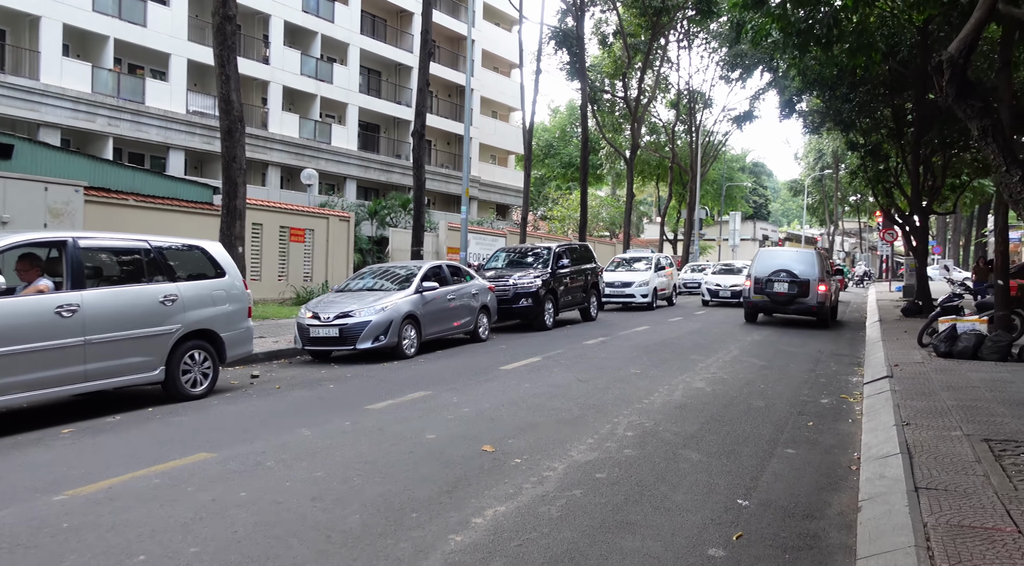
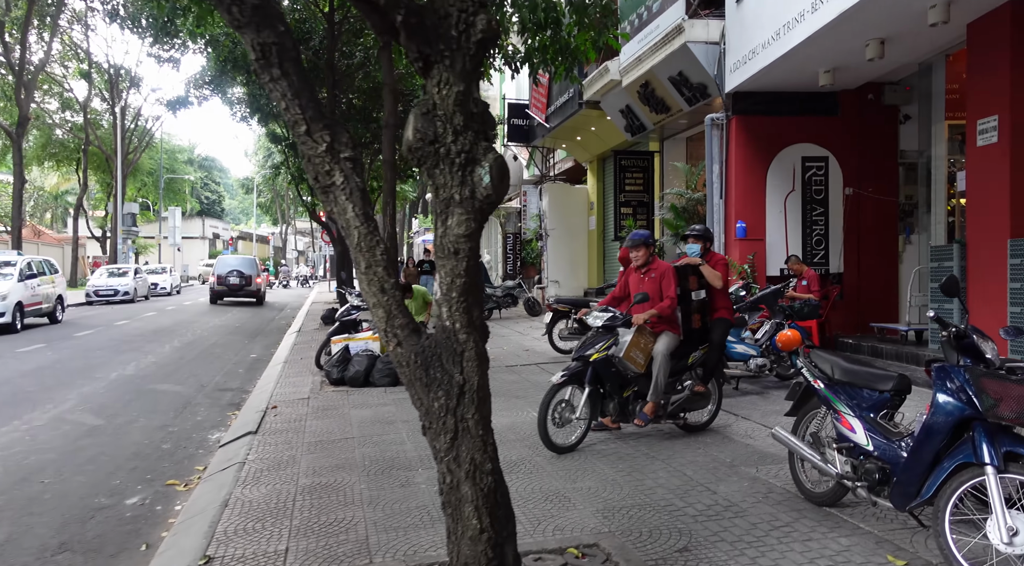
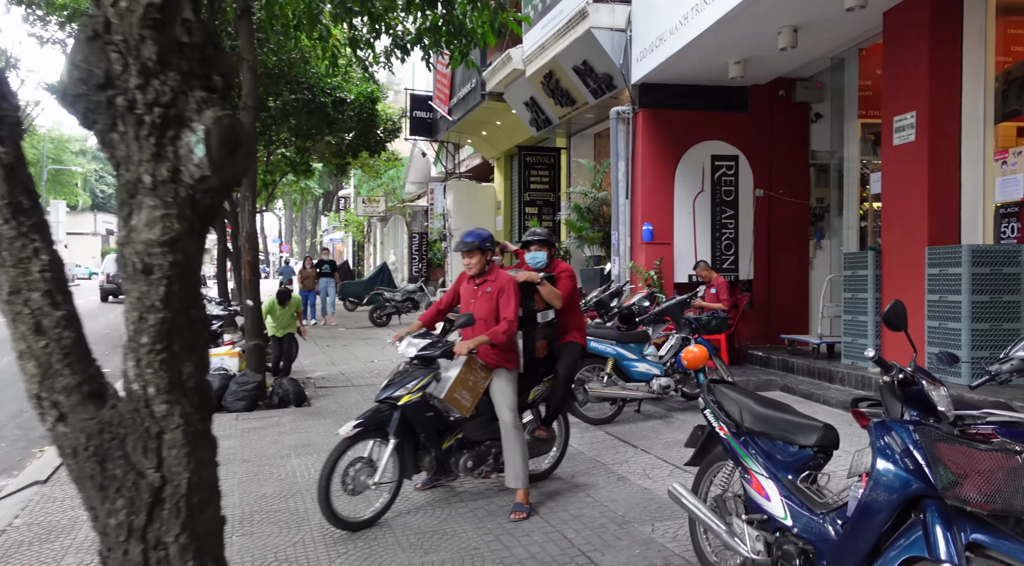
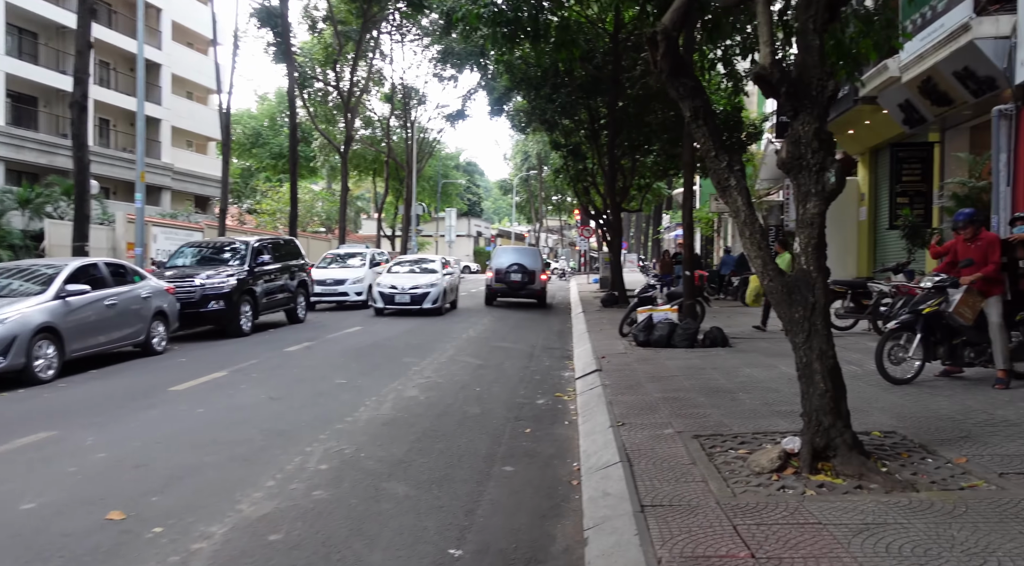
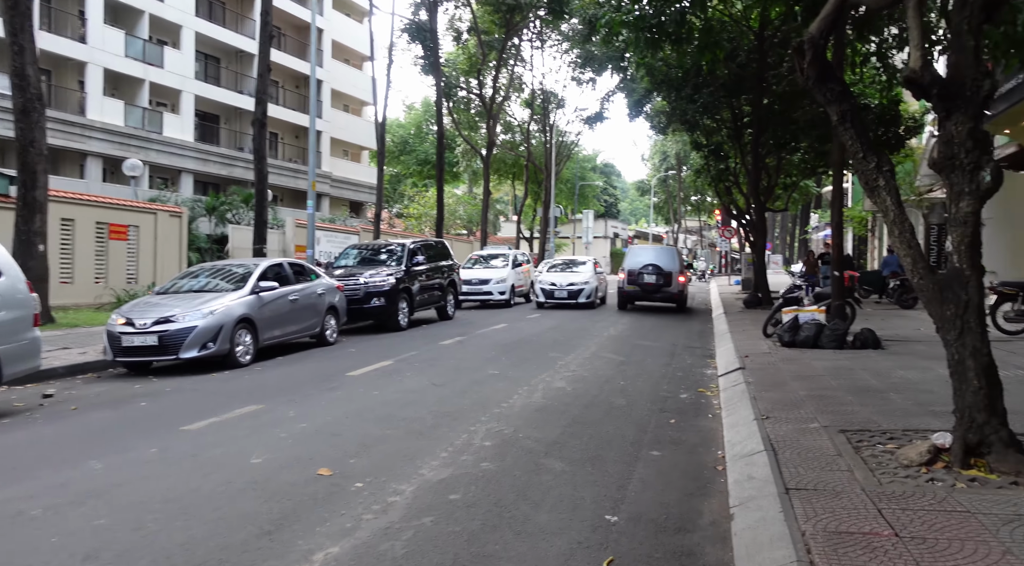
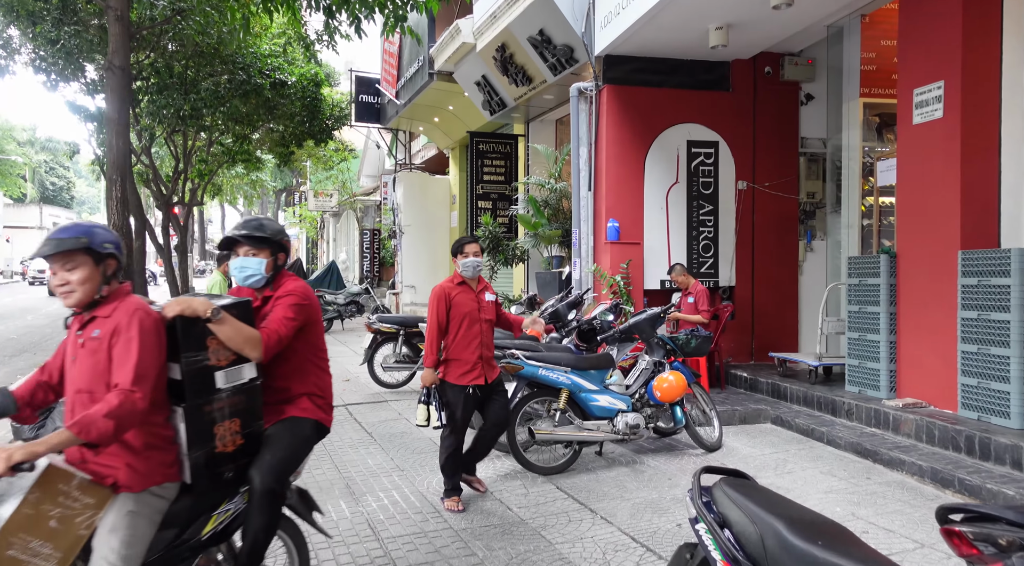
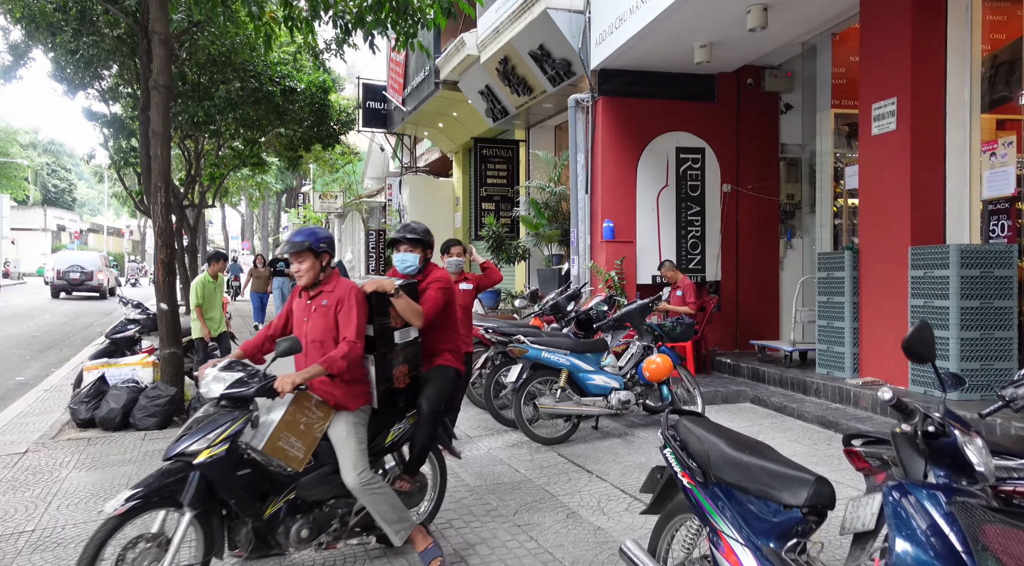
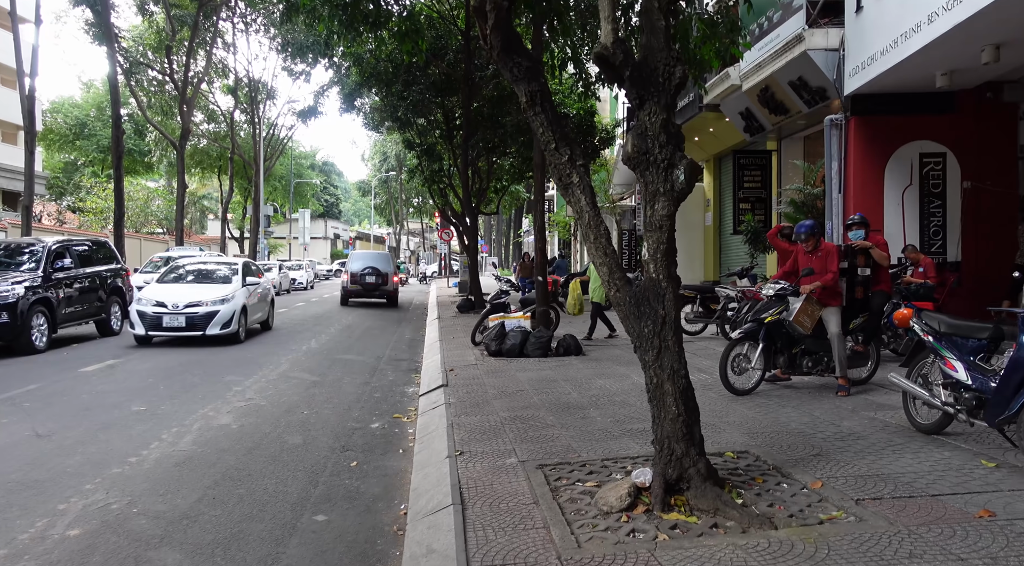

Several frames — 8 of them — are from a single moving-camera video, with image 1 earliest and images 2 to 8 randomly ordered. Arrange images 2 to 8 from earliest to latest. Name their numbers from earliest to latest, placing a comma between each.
5, 4, 8, 2, 3, 7, 6
